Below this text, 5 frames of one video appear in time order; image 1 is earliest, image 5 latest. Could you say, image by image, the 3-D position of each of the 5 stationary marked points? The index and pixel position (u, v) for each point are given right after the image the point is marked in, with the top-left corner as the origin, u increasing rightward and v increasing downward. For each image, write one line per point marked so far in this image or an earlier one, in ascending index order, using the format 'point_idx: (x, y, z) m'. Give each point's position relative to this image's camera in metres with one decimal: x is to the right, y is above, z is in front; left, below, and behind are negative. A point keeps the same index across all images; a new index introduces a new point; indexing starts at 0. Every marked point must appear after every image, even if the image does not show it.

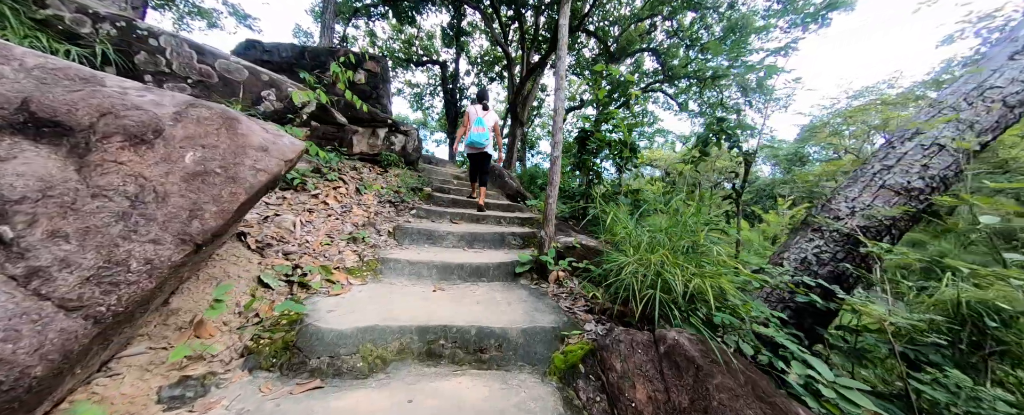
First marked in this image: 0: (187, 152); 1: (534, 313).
0: (-1.5, +0.3, +1.3) m
1: (+0.1, -0.7, +1.9) m
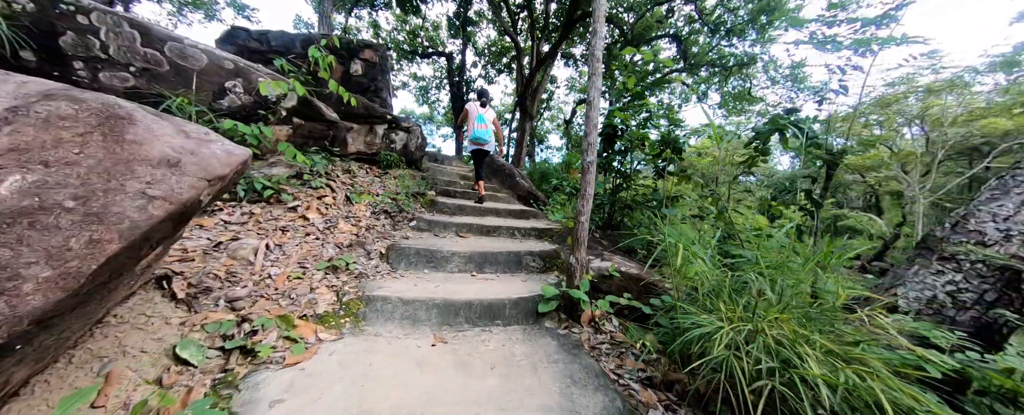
0: (-1.4, +0.1, +0.8) m
1: (+0.3, -0.9, +1.3) m
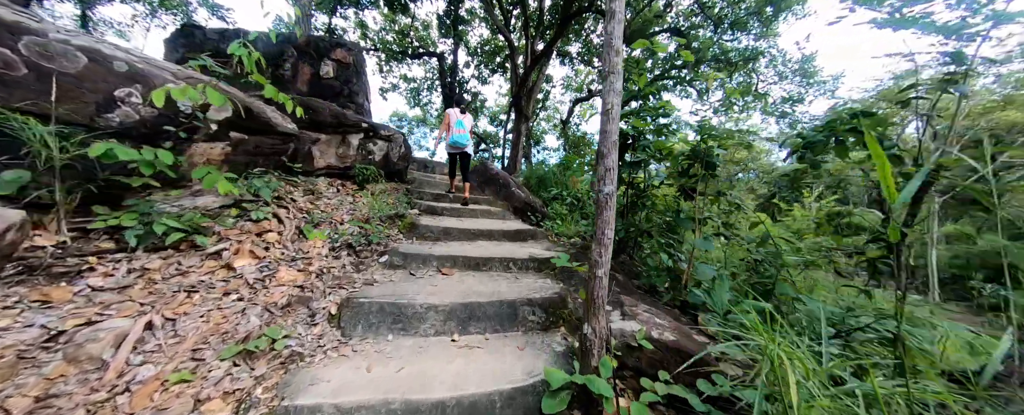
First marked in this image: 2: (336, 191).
0: (-1.4, -0.2, +0.2) m
1: (+0.2, -1.1, +0.7) m
2: (-2.3, +0.2, +3.7) m
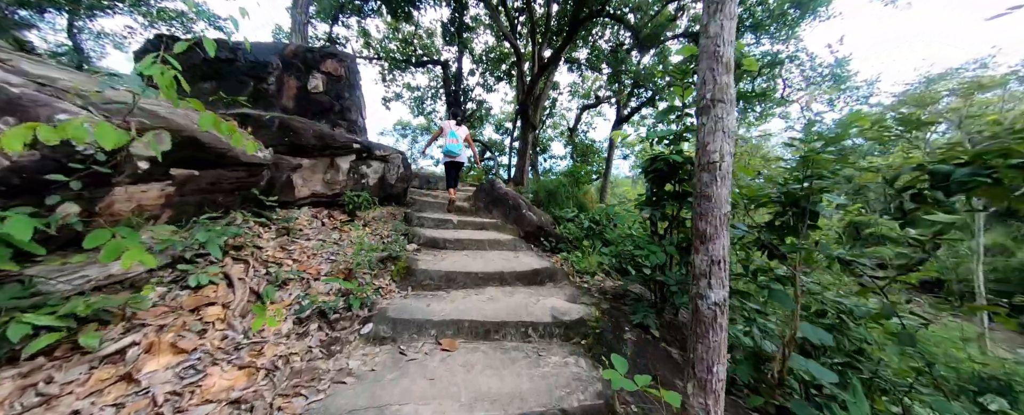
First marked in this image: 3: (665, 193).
0: (-1.3, -0.6, -0.4) m
1: (+0.4, -1.5, +0.1) m
2: (-2.1, -0.2, +3.1) m
3: (+1.4, +0.1, +2.7) m
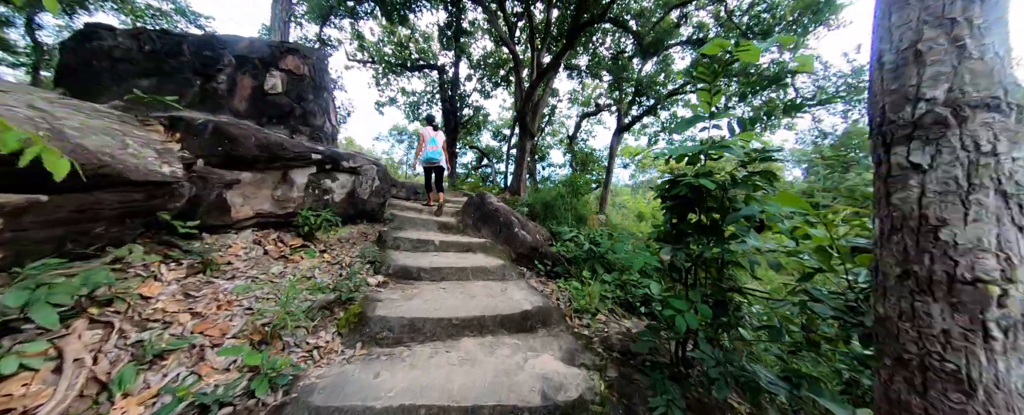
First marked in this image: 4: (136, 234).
0: (-1.5, -0.7, -1.0) m
1: (+0.2, -1.7, -0.5) m
2: (-2.3, -0.4, +2.5) m
3: (+1.3, -0.1, +2.1) m
4: (-2.6, -0.2, +1.9) m
